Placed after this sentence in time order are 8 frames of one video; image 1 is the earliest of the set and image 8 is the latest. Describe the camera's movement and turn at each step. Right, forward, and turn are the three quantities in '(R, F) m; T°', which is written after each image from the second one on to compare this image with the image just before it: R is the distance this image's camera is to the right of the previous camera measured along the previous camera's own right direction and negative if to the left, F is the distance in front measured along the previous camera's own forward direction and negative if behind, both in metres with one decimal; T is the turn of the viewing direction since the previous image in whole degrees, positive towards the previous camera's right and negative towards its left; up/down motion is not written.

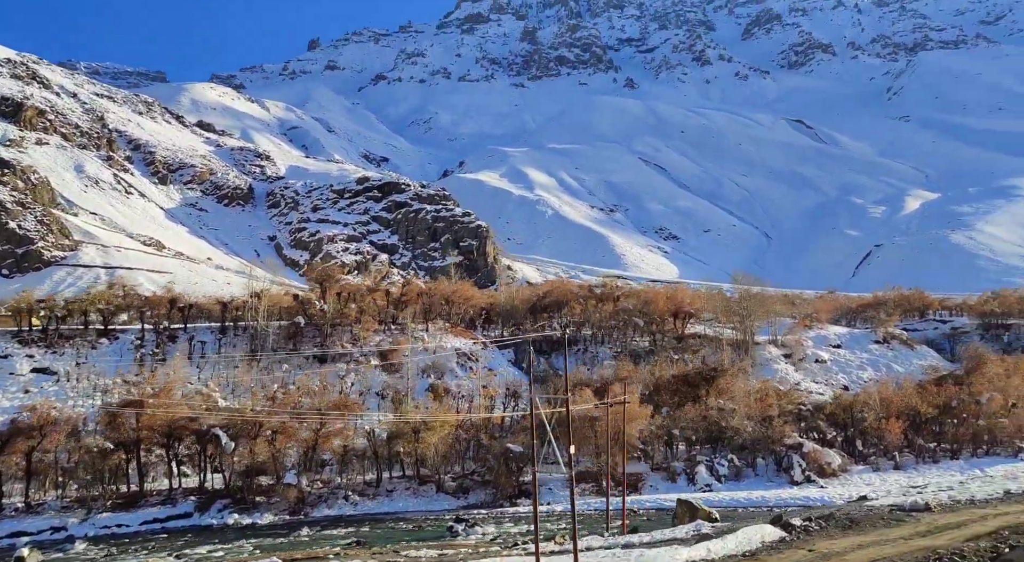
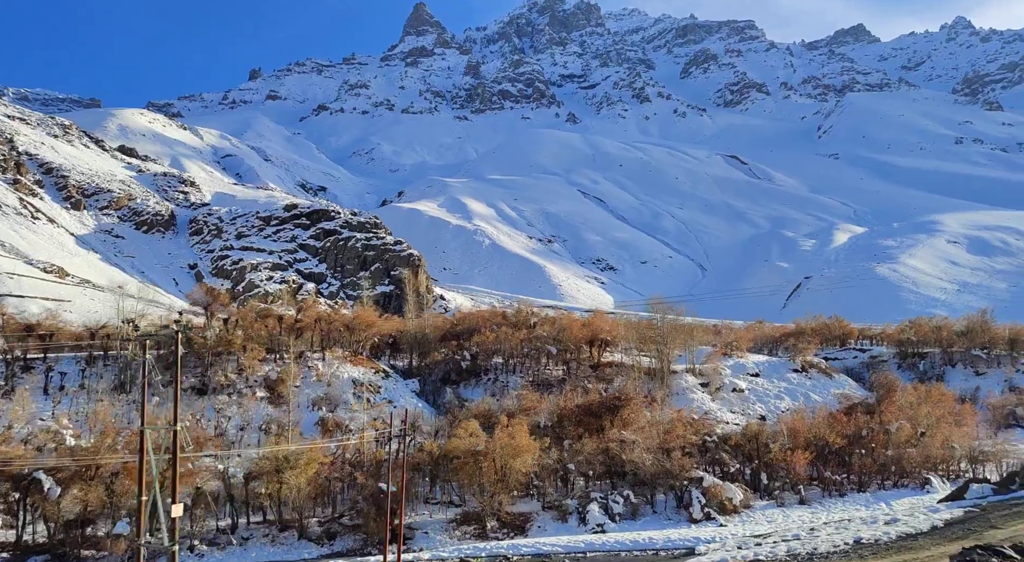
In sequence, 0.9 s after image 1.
(+1.4, +1.5) m; +4°
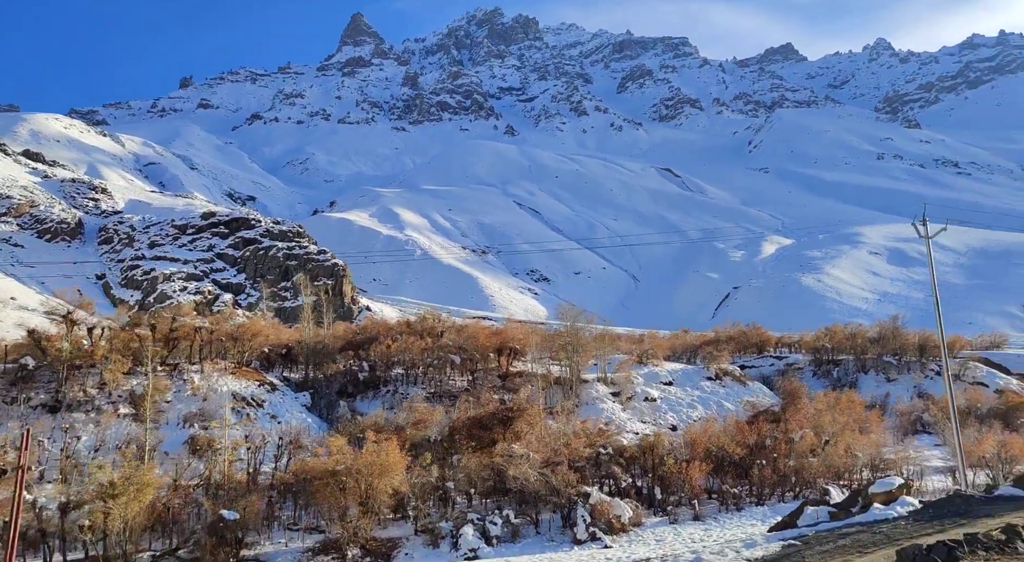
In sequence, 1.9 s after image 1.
(+1.4, +1.6) m; +4°
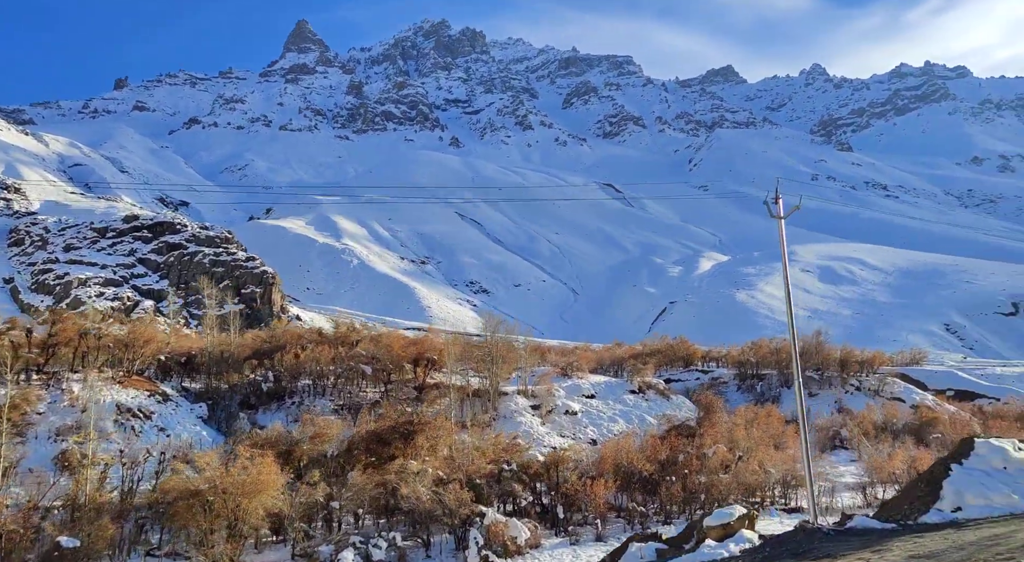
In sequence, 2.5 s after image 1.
(+1.0, +1.2) m; +4°
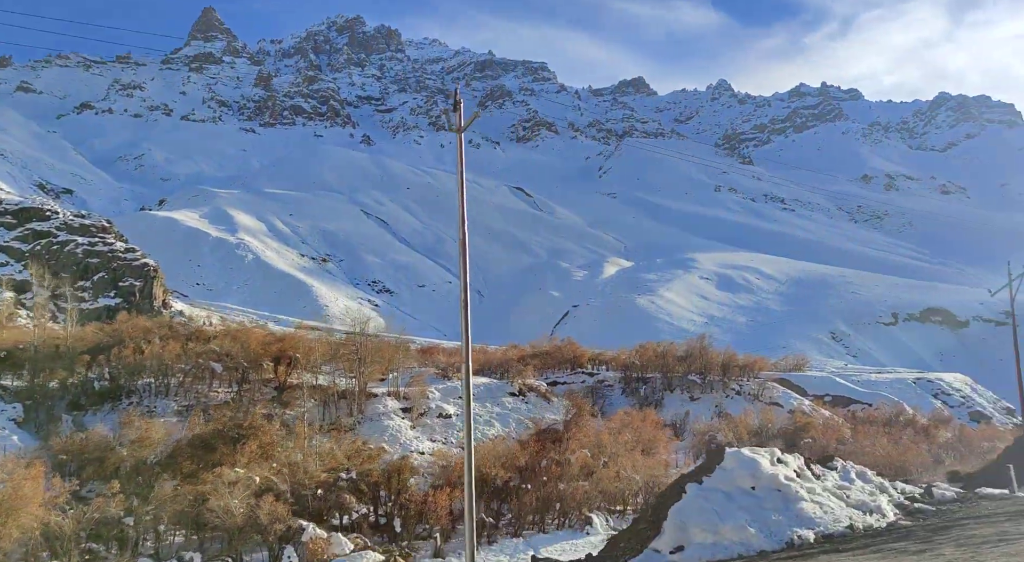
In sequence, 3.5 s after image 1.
(+1.6, +1.9) m; +6°
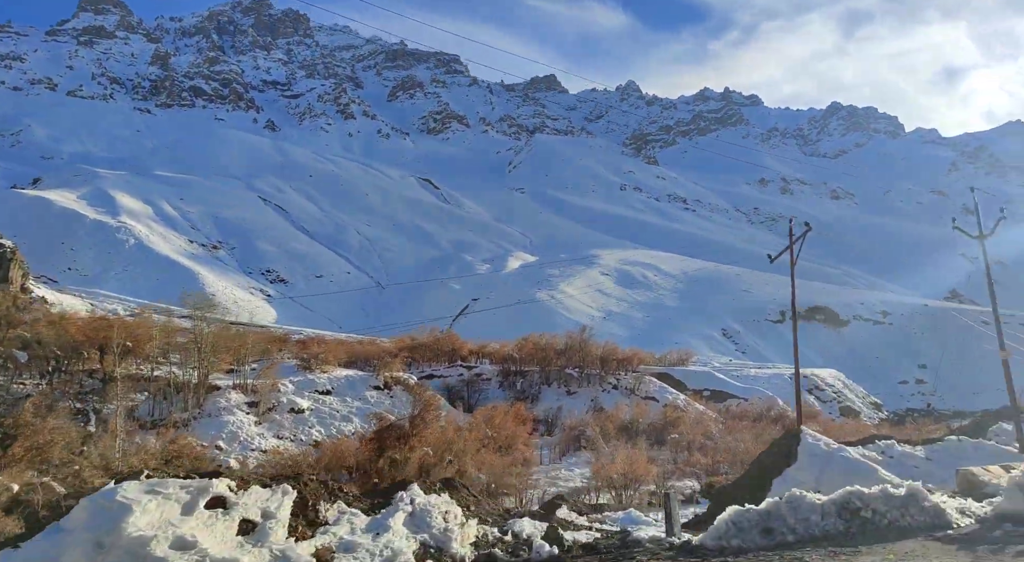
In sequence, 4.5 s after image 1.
(+2.2, +2.3) m; +6°
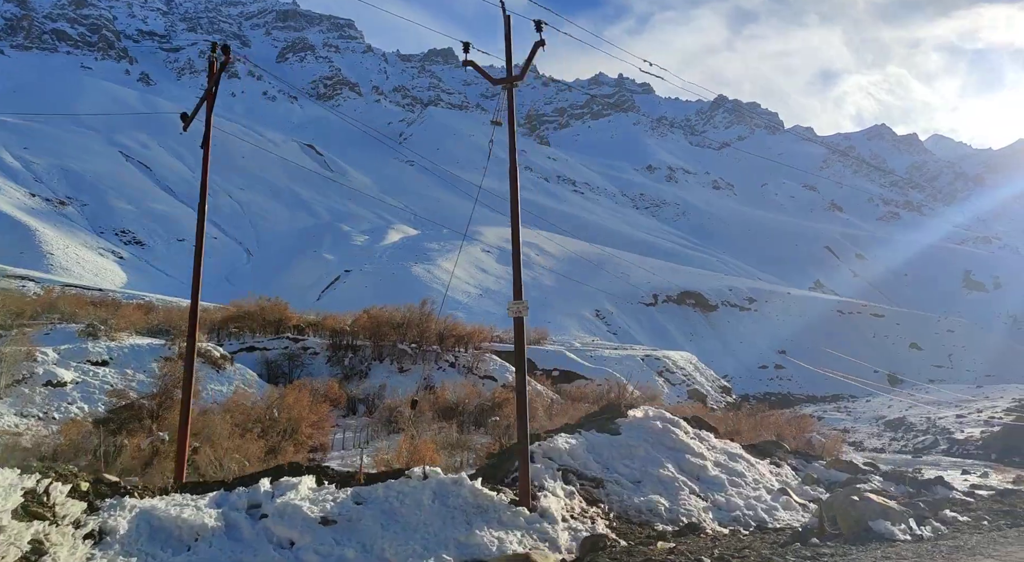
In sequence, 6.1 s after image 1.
(+3.9, +4.1) m; +8°
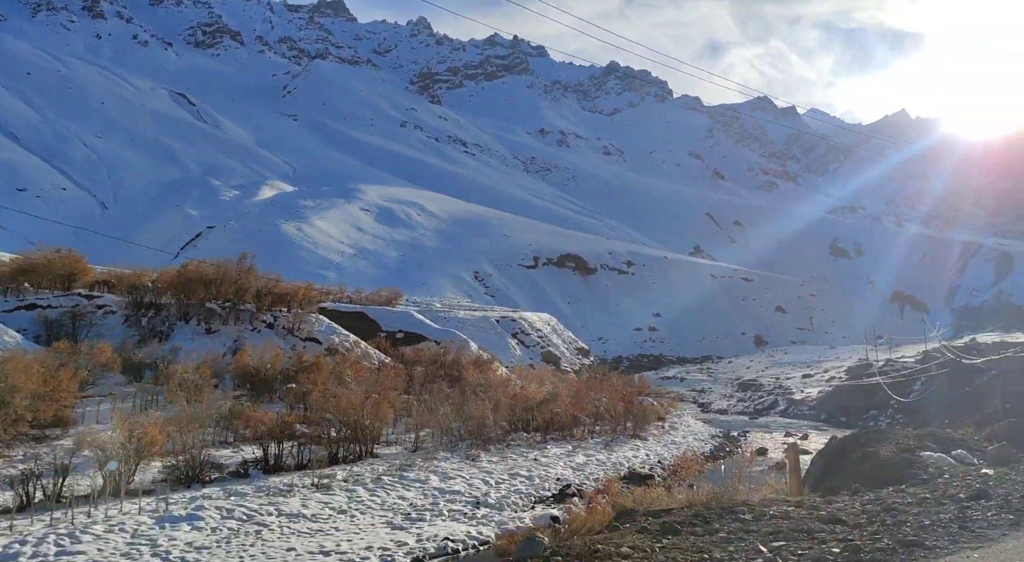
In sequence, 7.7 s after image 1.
(+4.9, +4.7) m; +8°
